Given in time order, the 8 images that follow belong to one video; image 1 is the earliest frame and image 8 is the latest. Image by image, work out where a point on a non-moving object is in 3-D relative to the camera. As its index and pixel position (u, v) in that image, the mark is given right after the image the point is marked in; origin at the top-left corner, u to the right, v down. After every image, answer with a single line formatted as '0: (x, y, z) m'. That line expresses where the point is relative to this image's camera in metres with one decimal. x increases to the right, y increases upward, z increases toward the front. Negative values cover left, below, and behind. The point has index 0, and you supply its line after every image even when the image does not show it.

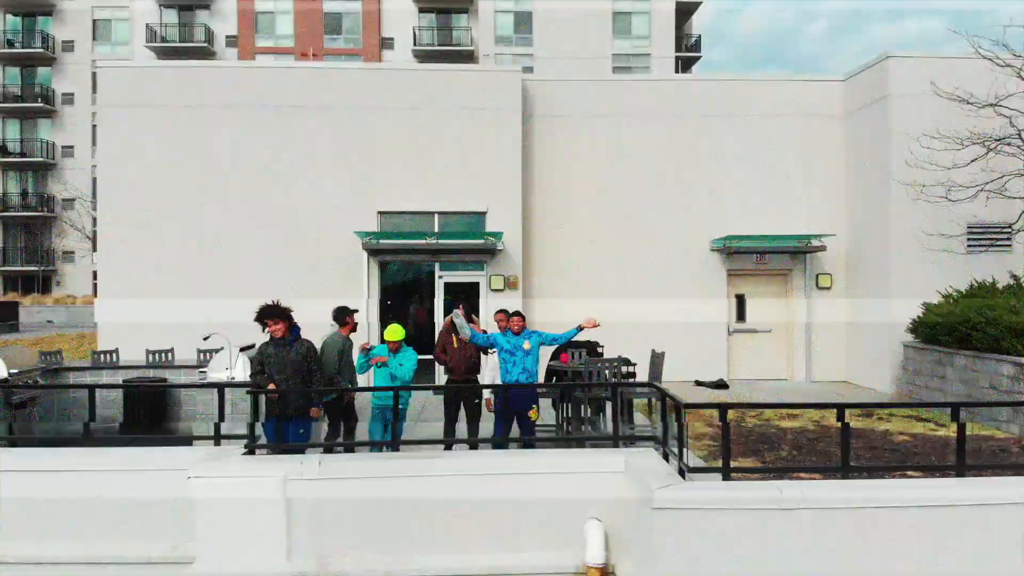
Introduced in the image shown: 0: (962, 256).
0: (+7.9, +0.6, +9.4) m
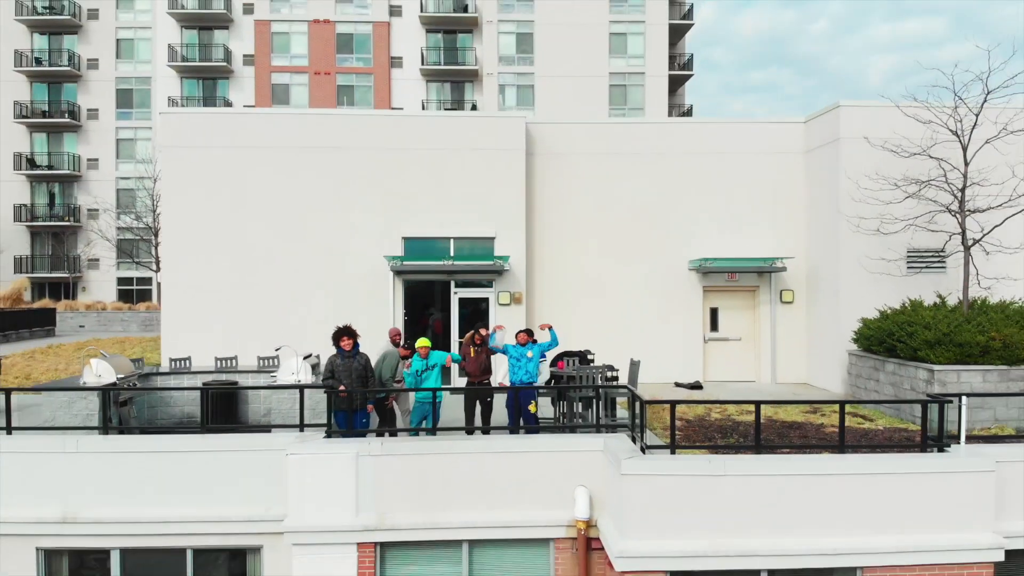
0: (+8.0, +0.2, +11.1) m
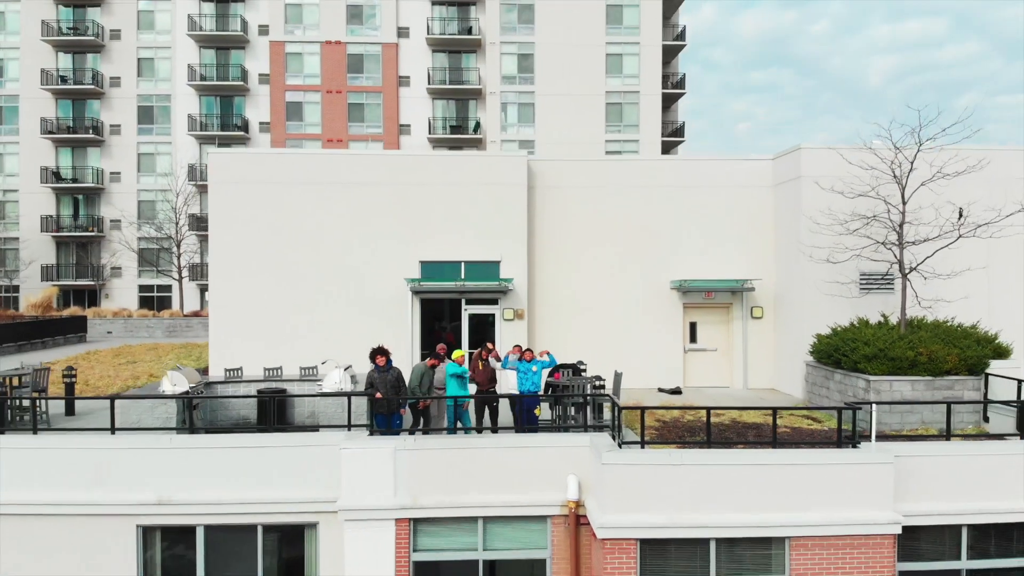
0: (+8.1, -0.2, +12.9) m
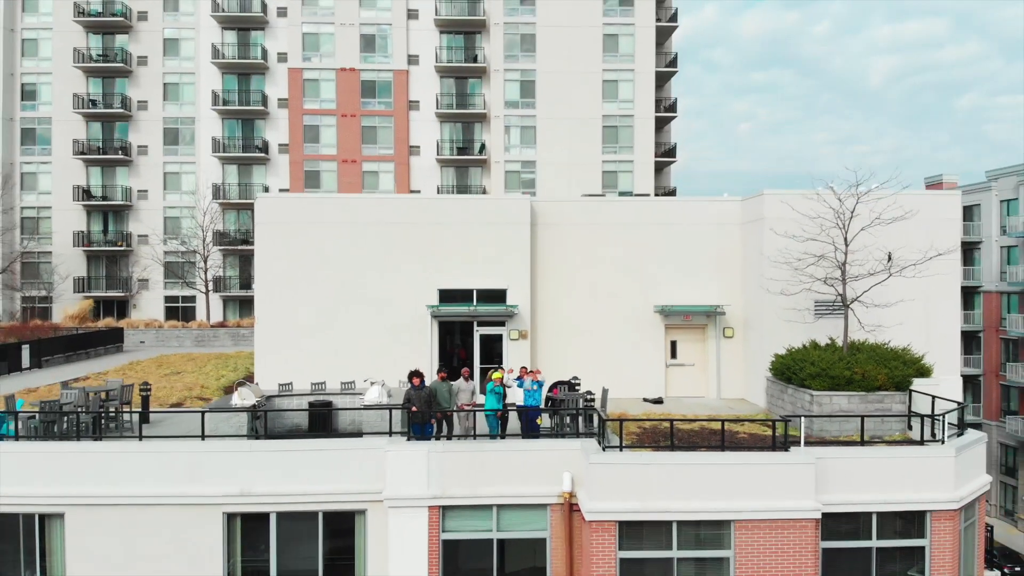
0: (+8.2, -0.9, +15.2) m
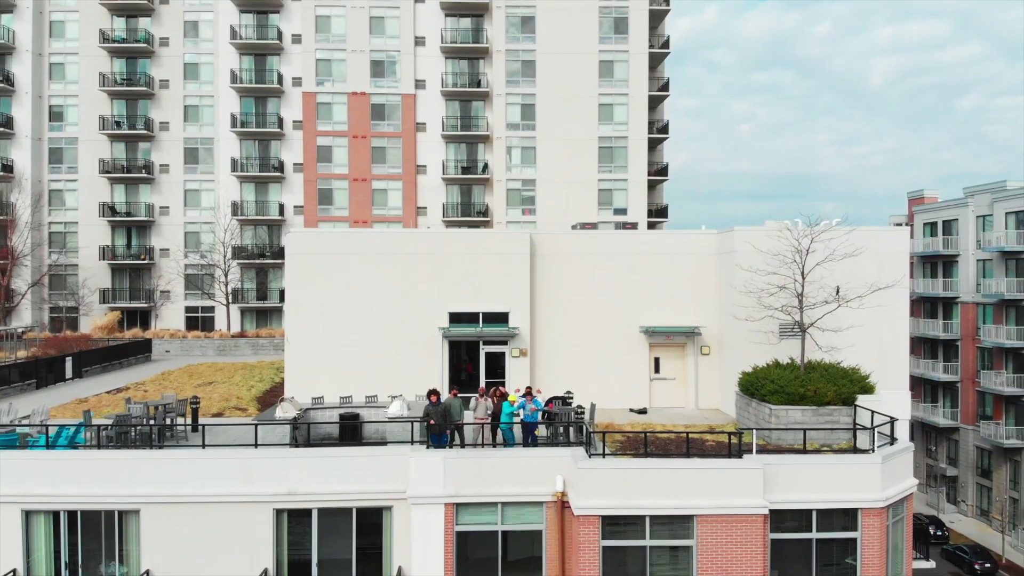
0: (+8.3, -1.8, +17.4) m
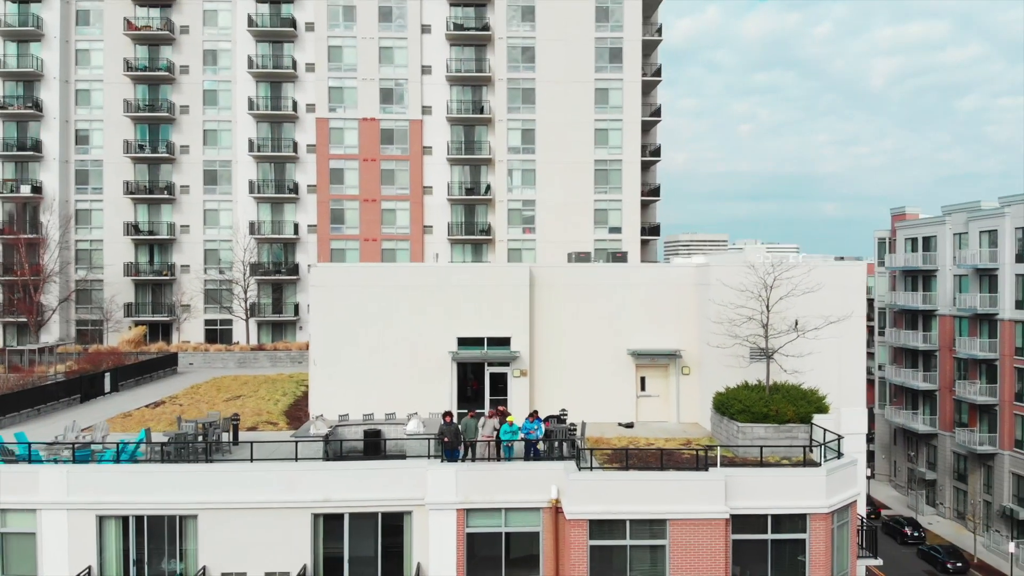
0: (+8.4, -2.8, +19.7) m
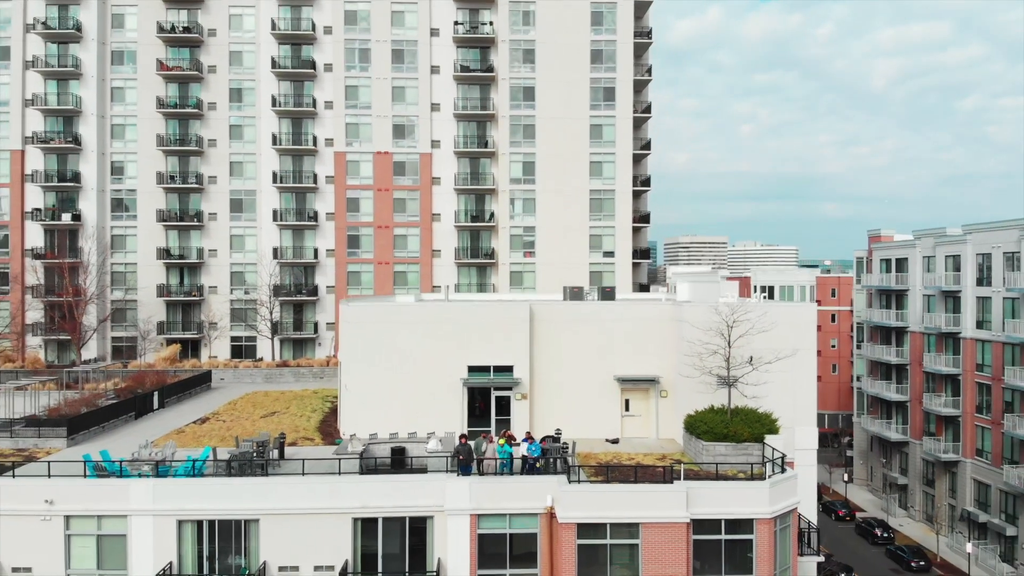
0: (+8.5, -4.4, +23.2) m
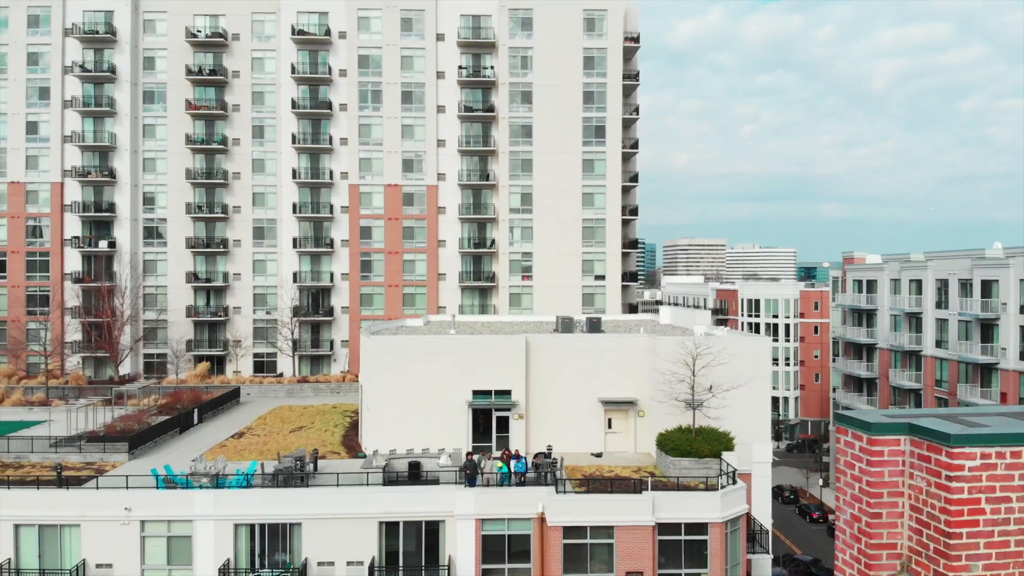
0: (+8.4, -6.3, +27.3) m
